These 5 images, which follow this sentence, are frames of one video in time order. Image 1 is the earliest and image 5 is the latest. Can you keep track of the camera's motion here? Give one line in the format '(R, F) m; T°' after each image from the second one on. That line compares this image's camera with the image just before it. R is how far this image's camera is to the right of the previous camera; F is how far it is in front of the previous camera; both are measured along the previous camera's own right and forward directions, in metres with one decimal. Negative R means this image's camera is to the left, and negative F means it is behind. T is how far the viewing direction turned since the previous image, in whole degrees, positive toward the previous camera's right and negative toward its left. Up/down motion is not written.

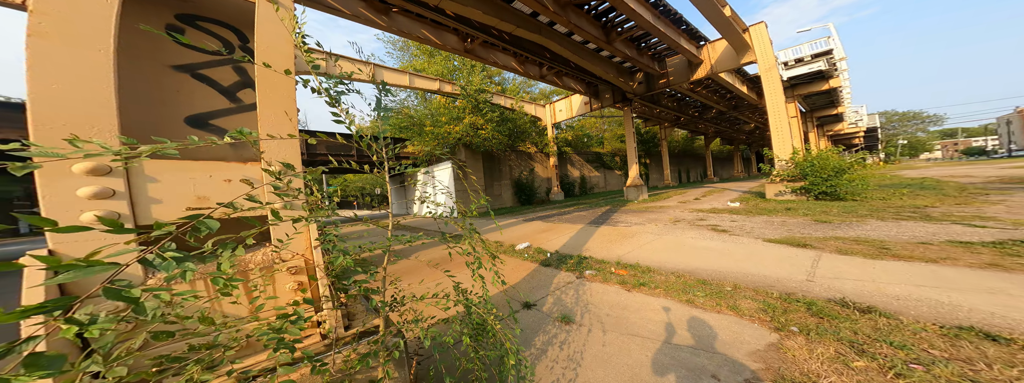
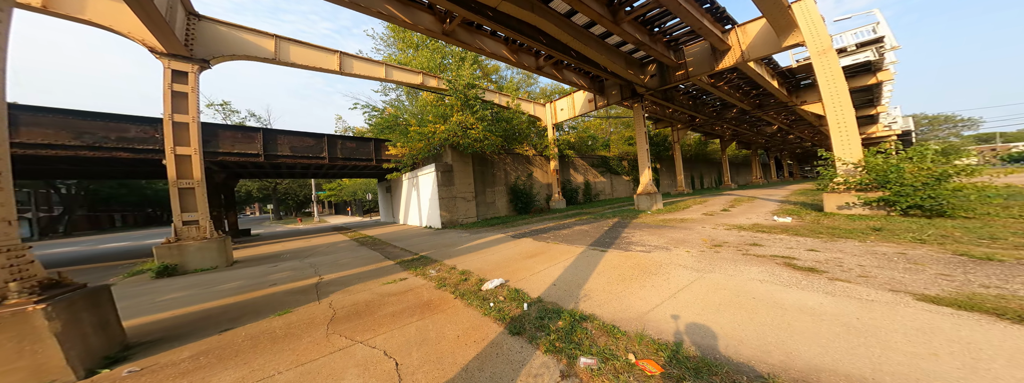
(+0.6, +1.8) m; -2°
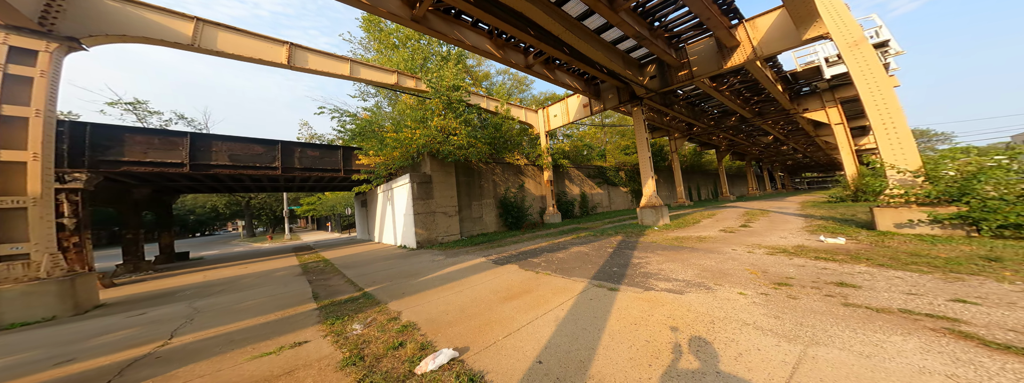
(+0.3, +1.5) m; +1°
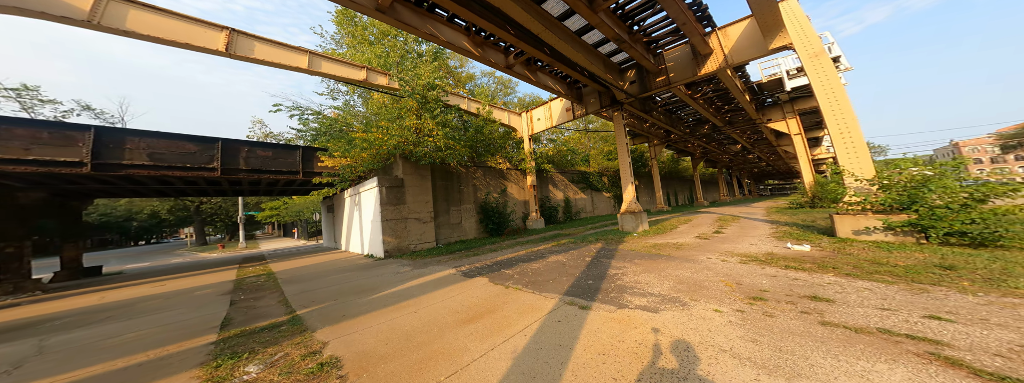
(+0.3, +0.4) m; +4°
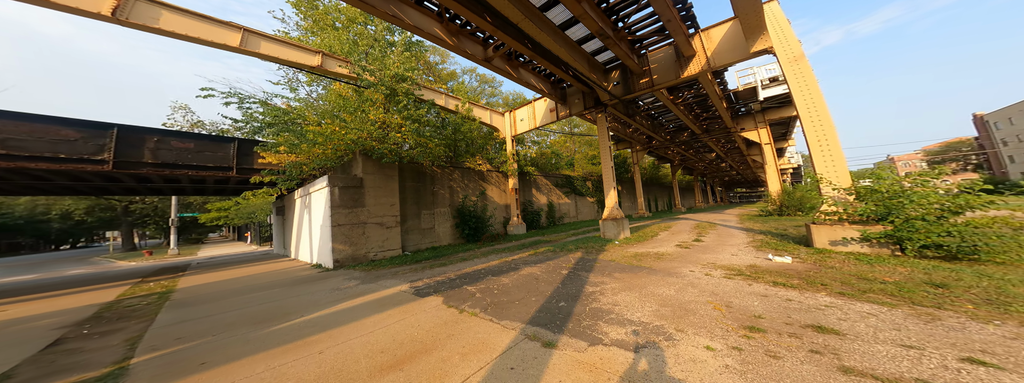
(+0.4, +0.7) m; +4°
